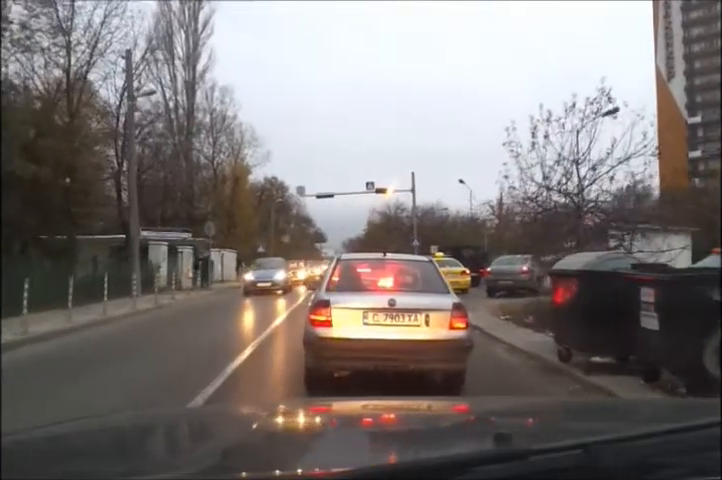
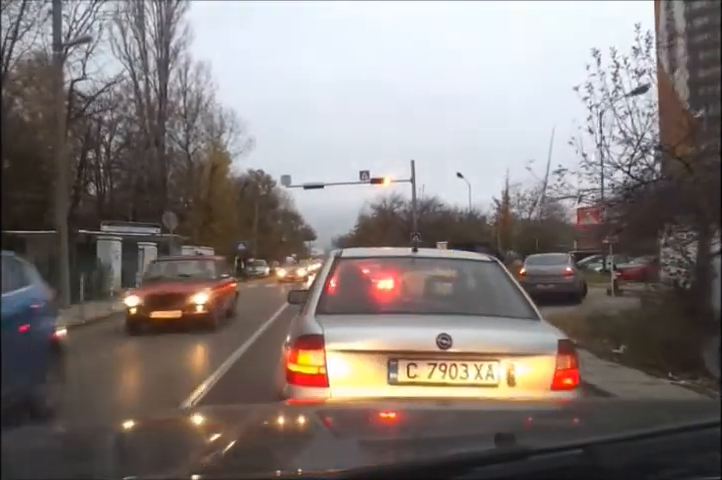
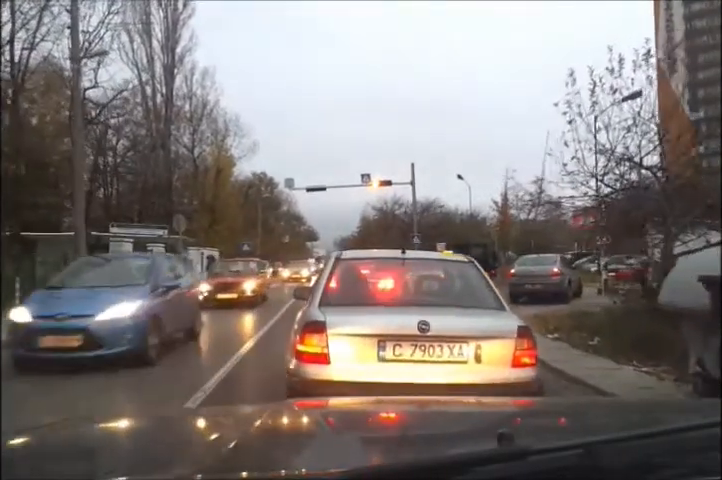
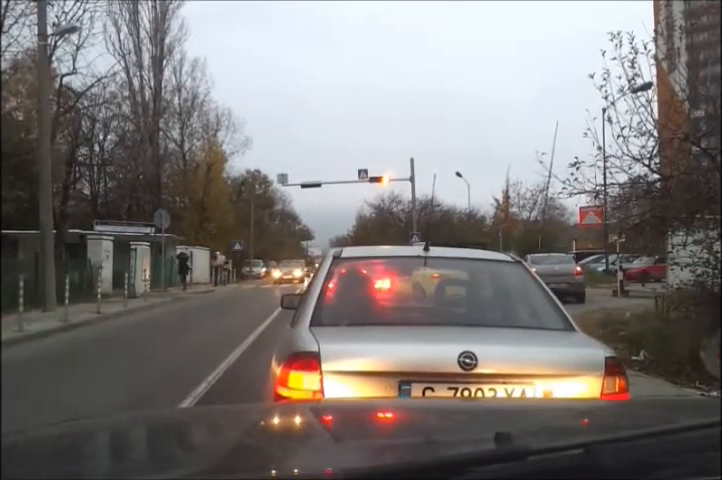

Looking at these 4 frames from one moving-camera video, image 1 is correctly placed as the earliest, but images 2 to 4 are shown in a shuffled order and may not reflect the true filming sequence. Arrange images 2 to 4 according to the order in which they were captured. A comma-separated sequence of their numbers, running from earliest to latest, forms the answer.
3, 2, 4
